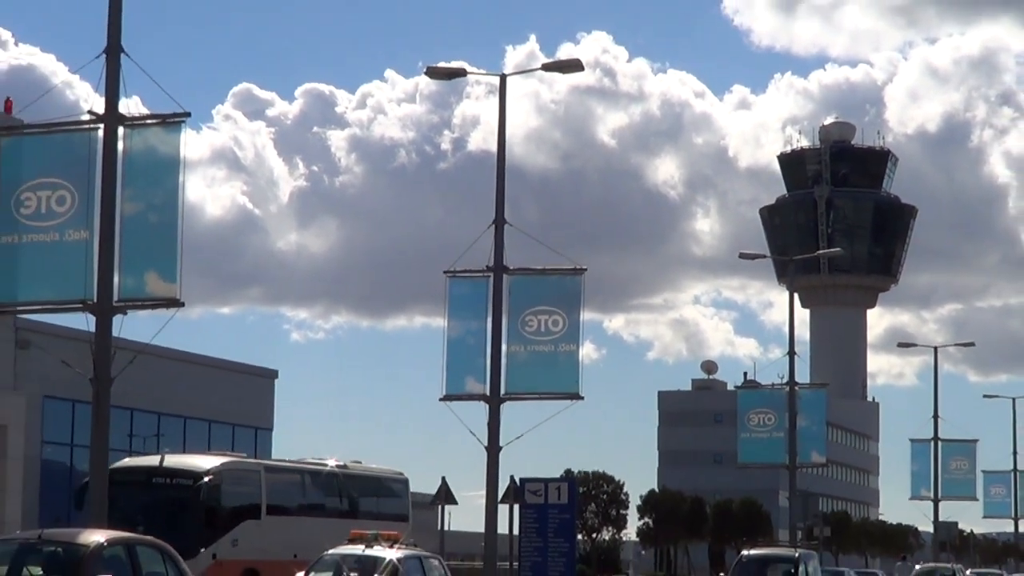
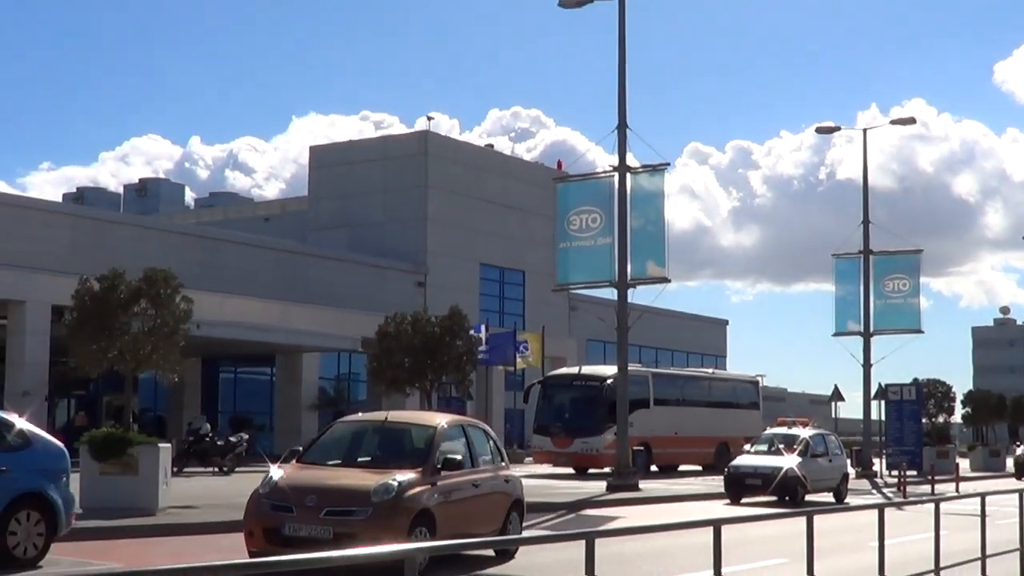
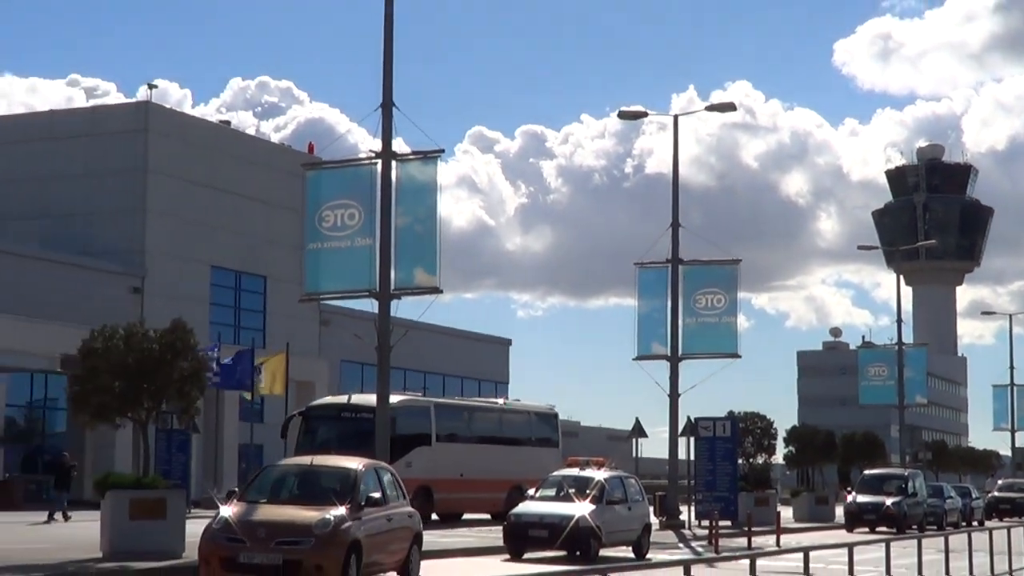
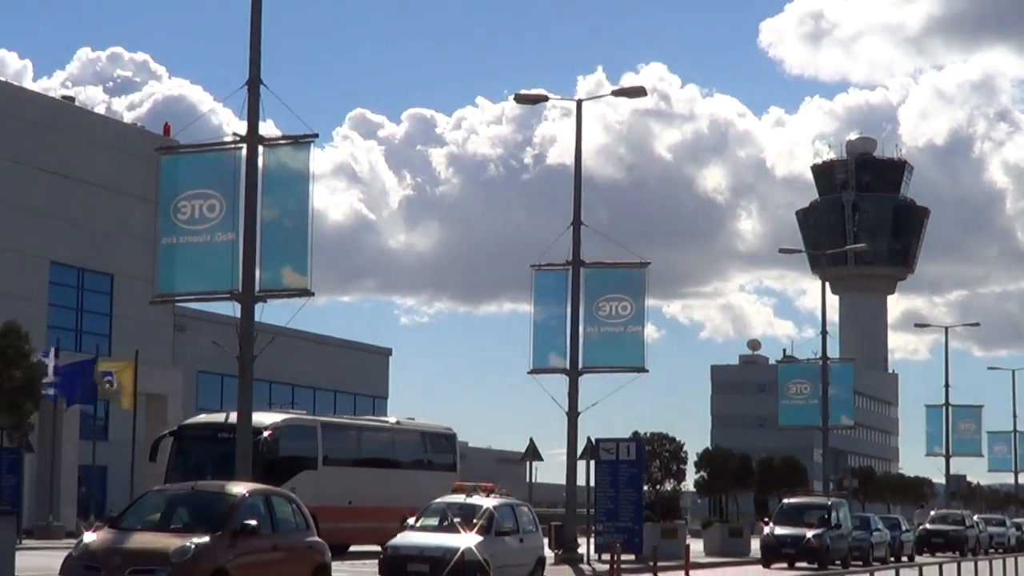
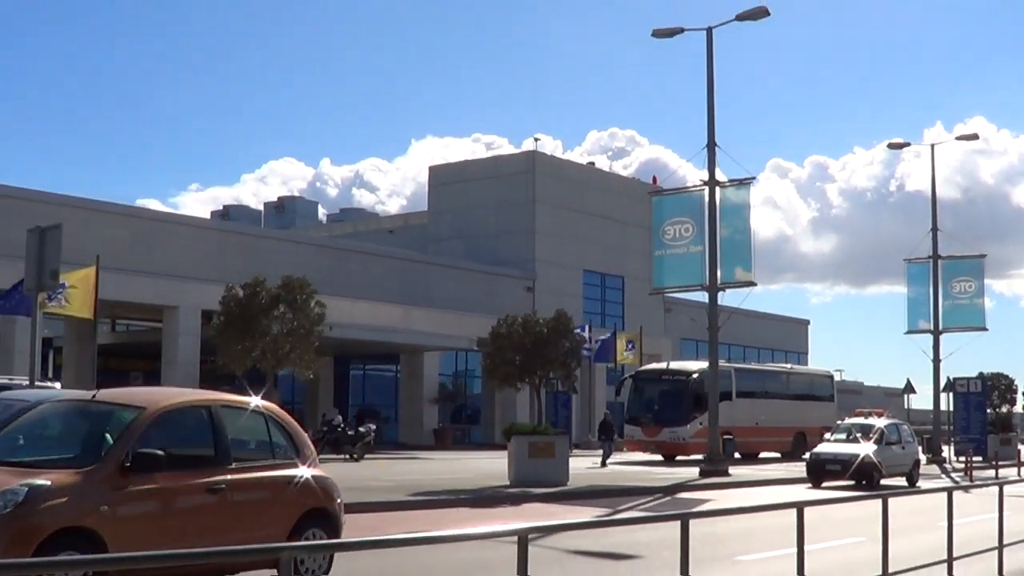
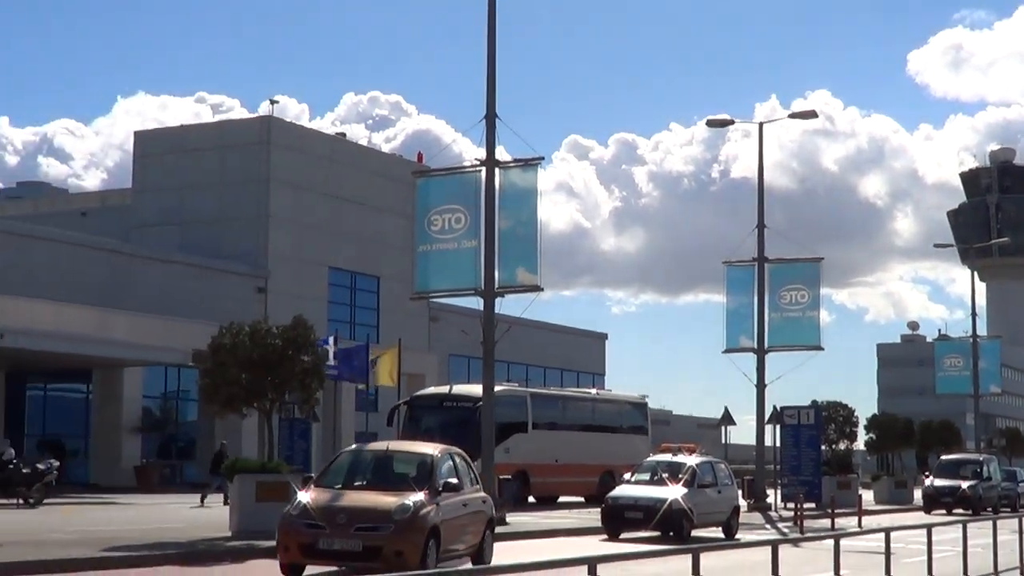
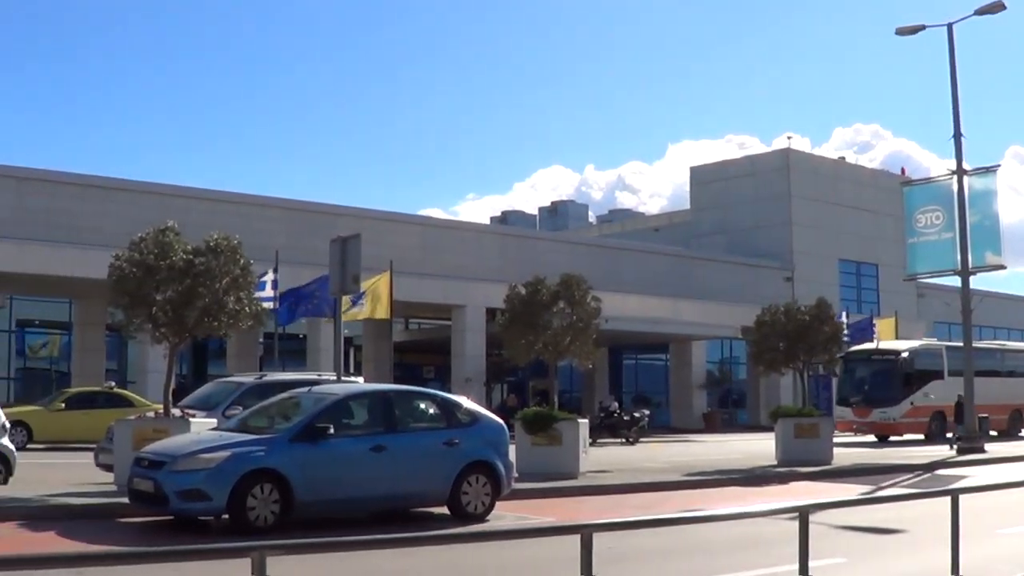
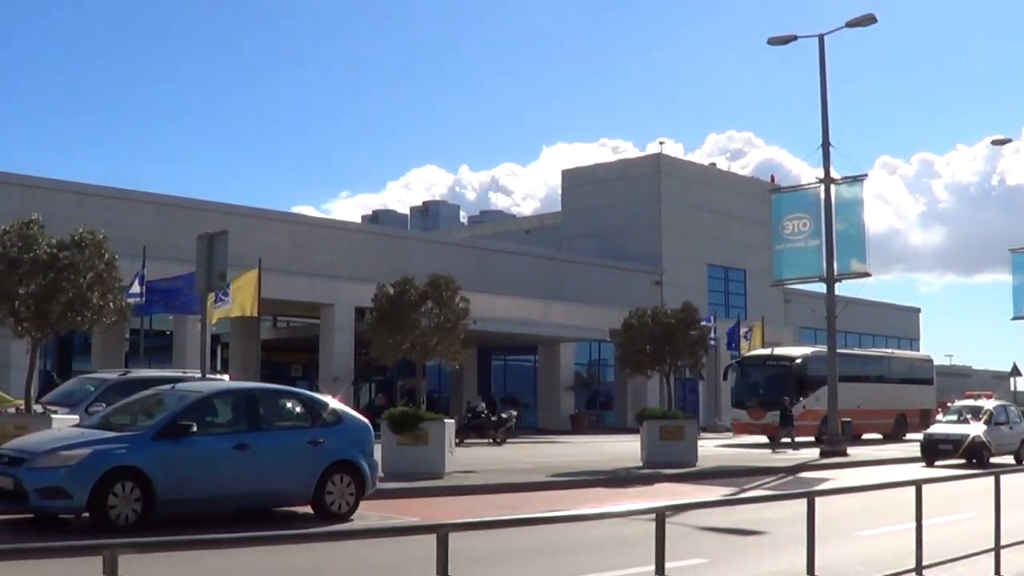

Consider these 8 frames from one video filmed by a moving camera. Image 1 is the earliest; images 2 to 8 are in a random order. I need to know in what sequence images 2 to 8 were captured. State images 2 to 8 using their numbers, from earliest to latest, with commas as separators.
4, 3, 6, 2, 5, 8, 7
